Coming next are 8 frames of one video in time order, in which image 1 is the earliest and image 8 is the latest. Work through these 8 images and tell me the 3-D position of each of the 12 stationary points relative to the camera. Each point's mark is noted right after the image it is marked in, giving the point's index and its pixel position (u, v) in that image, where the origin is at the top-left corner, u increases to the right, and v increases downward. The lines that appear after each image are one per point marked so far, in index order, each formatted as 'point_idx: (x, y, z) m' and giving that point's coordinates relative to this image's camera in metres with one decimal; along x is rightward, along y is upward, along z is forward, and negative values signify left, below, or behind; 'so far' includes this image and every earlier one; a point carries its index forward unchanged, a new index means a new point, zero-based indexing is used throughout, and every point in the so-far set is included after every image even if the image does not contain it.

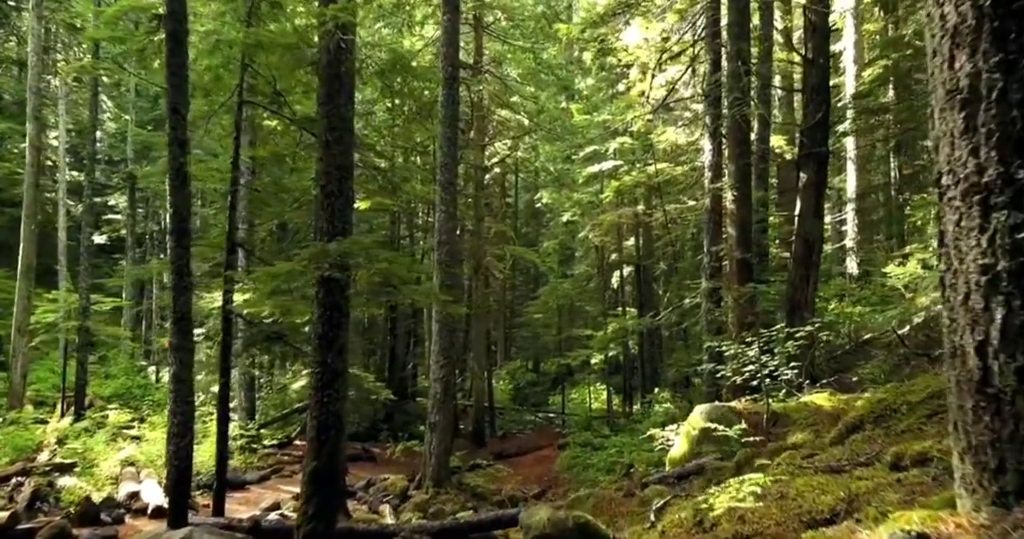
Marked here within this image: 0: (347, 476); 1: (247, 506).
0: (-3.6, -4.6, +16.0) m
1: (-4.7, -4.2, +12.8) m
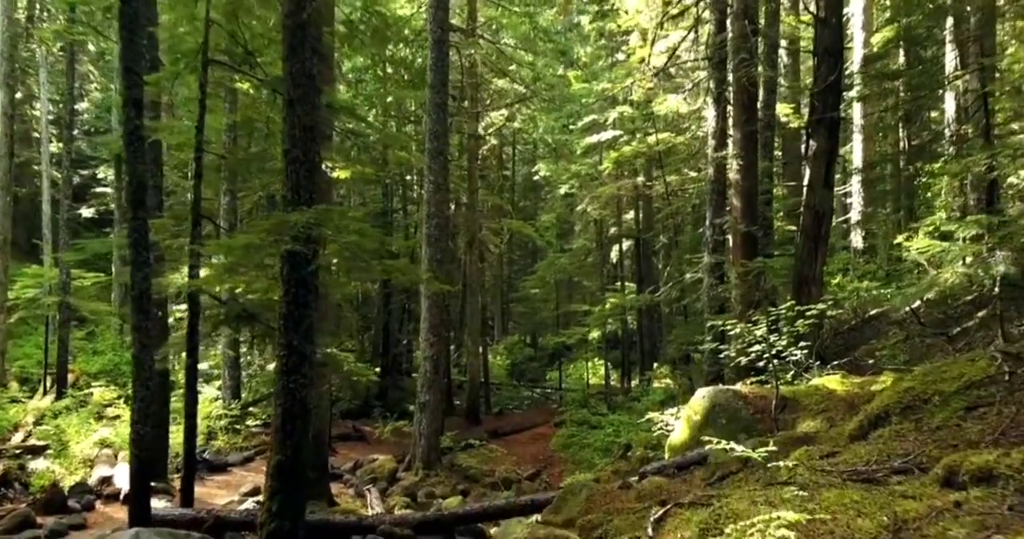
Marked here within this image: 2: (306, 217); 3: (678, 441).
0: (-3.8, -4.0, +15.5) m
1: (-4.9, -3.7, +12.3) m
2: (-1.7, +0.4, +6.1) m
3: (+1.9, -1.9, +8.3) m
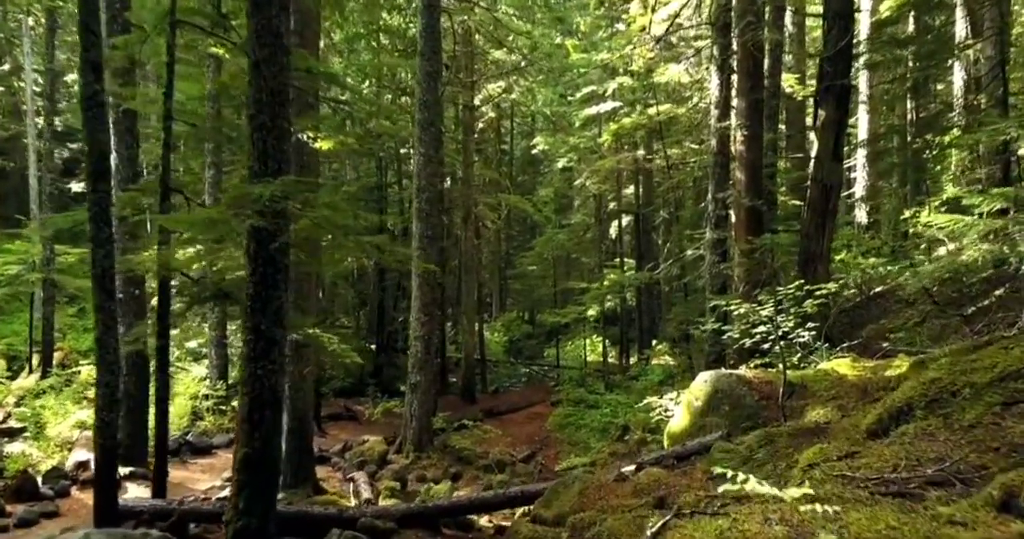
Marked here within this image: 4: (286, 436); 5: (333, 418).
0: (-3.9, -3.5, +15.0) m
1: (-5.0, -3.4, +11.9) m
2: (-1.8, +0.6, +5.6) m
3: (+1.8, -1.7, +7.8) m
4: (-3.3, -2.4, +10.6) m
5: (-4.2, -3.5, +16.8) m
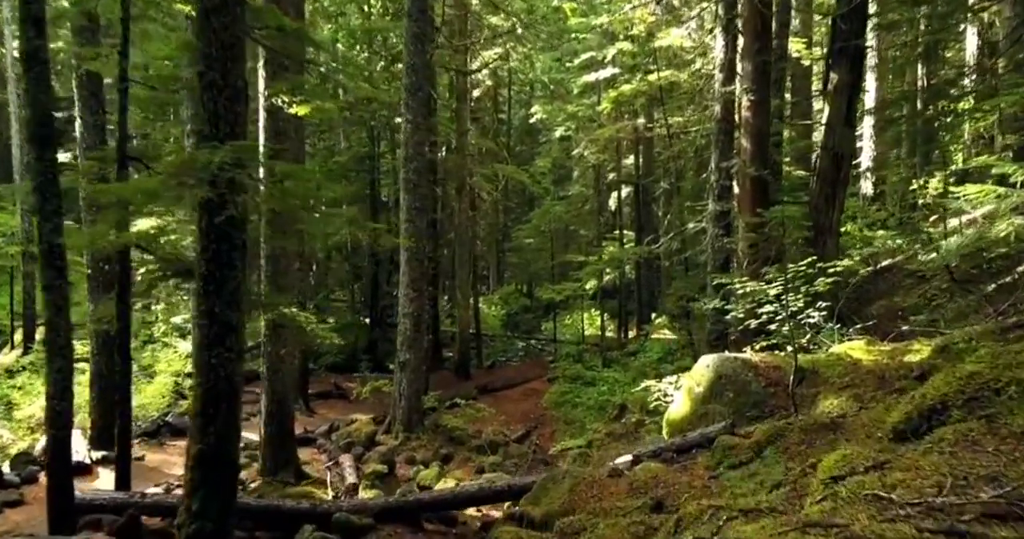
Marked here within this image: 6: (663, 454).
0: (-4.0, -3.0, +14.6) m
1: (-5.1, -3.0, +11.4) m
2: (-2.0, +0.8, +4.9) m
3: (+1.7, -1.5, +7.3) m
4: (-3.4, -2.1, +10.1) m
5: (-4.3, -2.9, +16.3) m
6: (+1.3, -1.6, +6.3) m
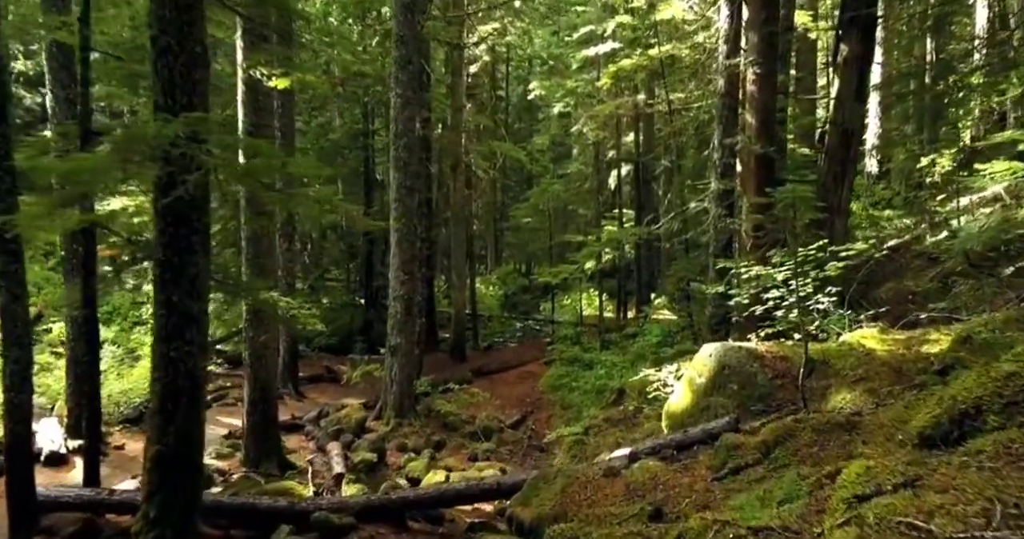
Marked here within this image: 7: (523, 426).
0: (-4.1, -2.6, +14.2) m
1: (-5.2, -2.7, +11.0) m
2: (-2.1, +0.9, +4.5) m
3: (+1.6, -1.3, +6.8) m
4: (-3.5, -1.8, +9.7) m
5: (-4.4, -2.4, +16.0) m
6: (+1.2, -1.5, +5.9) m
7: (+0.2, -3.0, +14.1) m
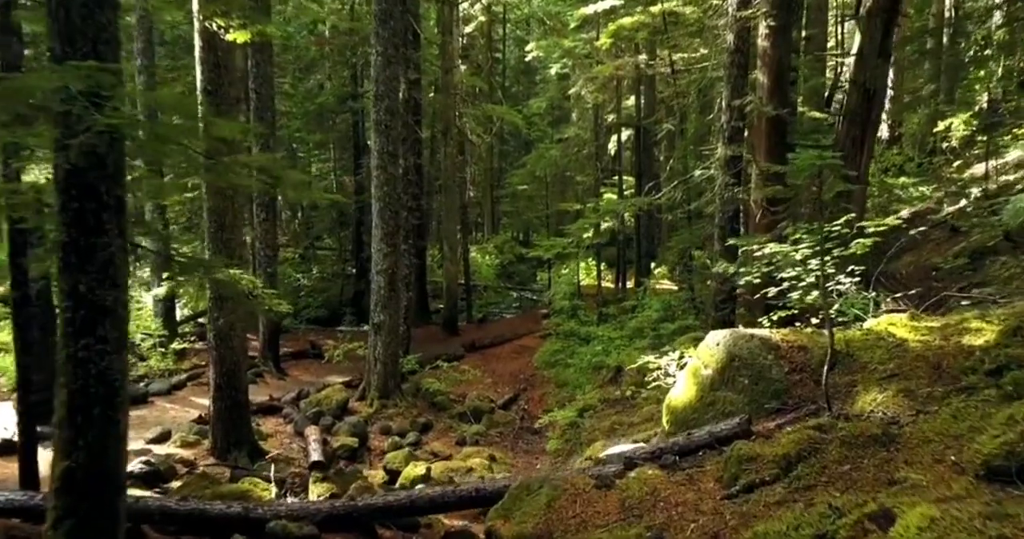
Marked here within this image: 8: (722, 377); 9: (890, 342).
0: (-4.3, -2.1, +13.5) m
1: (-5.4, -2.3, +10.3) m
2: (-2.2, +0.9, +3.6) m
3: (+1.4, -1.1, +6.1) m
4: (-3.7, -1.5, +9.0) m
5: (-4.5, -1.8, +15.2) m
6: (+1.1, -1.3, +5.2) m
7: (+0.1, -2.5, +13.4) m
8: (+1.7, -0.9, +5.8) m
9: (+2.9, -0.6, +5.6) m
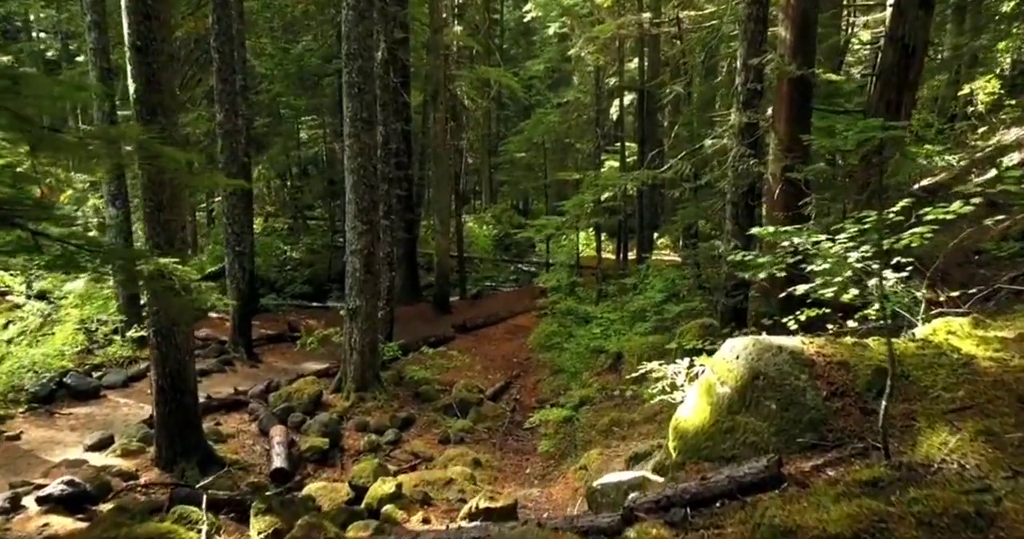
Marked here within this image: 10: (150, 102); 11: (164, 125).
0: (-4.4, -1.7, +12.4) m
1: (-5.5, -2.1, +9.3) m
2: (-2.4, +0.8, +2.4) m
3: (+1.2, -1.1, +5.0) m
4: (-3.9, -1.4, +7.9) m
5: (-4.7, -1.4, +14.2) m
6: (+0.9, -1.4, +4.1) m
7: (-0.1, -2.1, +12.4) m
8: (+1.5, -0.9, +4.7) m
9: (+2.7, -0.5, +4.5) m
10: (-3.7, +1.7, +7.5) m
11: (-3.6, +1.5, +7.5) m
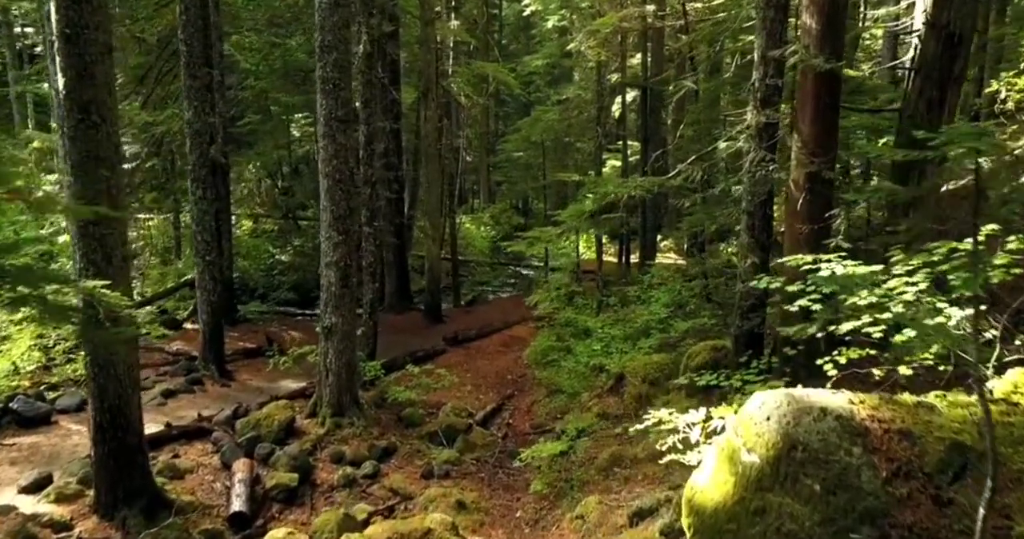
0: (-4.5, -1.9, +11.5) m
1: (-5.6, -2.3, +8.3) m
2: (-2.5, +0.6, +1.4) m
3: (+1.1, -1.3, +4.0) m
4: (-4.0, -1.6, +6.9) m
5: (-4.8, -1.5, +13.2) m
6: (+0.8, -1.6, +3.1) m
7: (-0.2, -2.3, +11.4) m
8: (+1.4, -1.1, +3.7) m
9: (+2.6, -0.8, +3.5) m
10: (-3.8, +1.5, +6.5) m
11: (-3.7, +1.3, +6.6) m
